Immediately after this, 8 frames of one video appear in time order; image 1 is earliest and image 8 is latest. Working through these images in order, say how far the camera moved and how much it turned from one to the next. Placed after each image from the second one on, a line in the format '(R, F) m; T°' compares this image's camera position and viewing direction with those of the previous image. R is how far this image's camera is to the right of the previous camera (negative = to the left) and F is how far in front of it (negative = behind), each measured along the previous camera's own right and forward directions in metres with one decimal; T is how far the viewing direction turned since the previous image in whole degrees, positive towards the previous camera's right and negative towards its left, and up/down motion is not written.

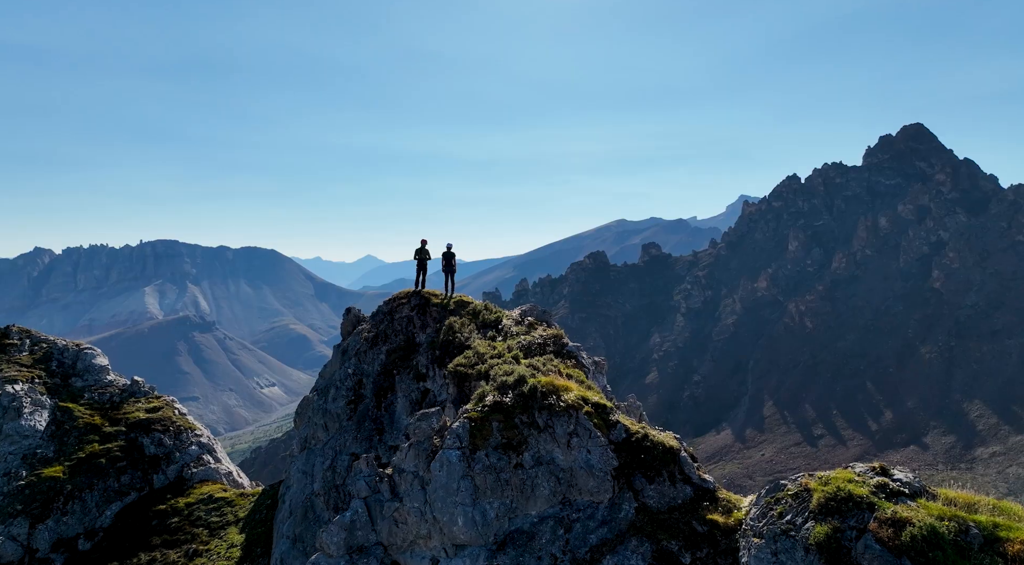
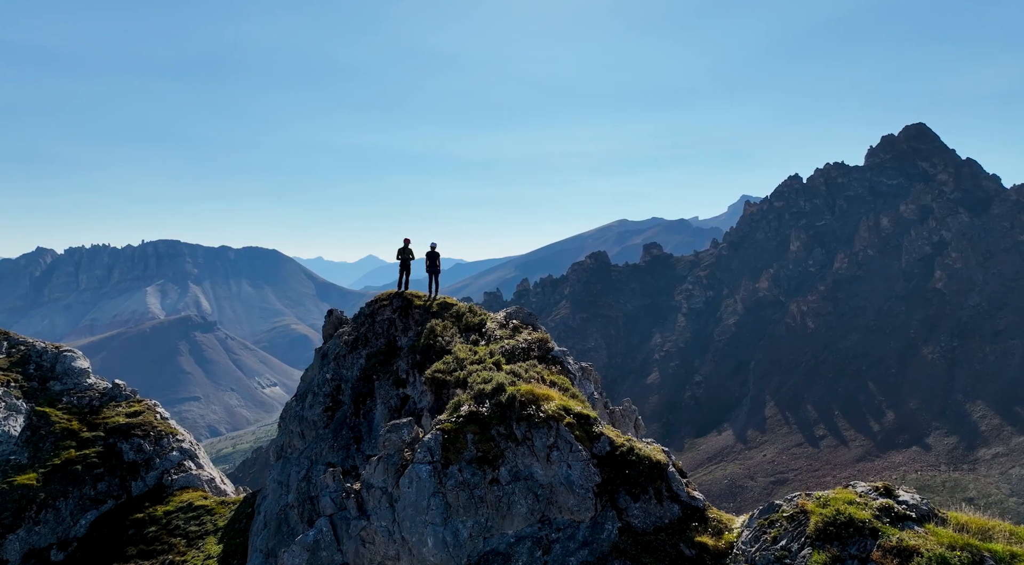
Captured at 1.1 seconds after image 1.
(+1.2, +2.7) m; 0°
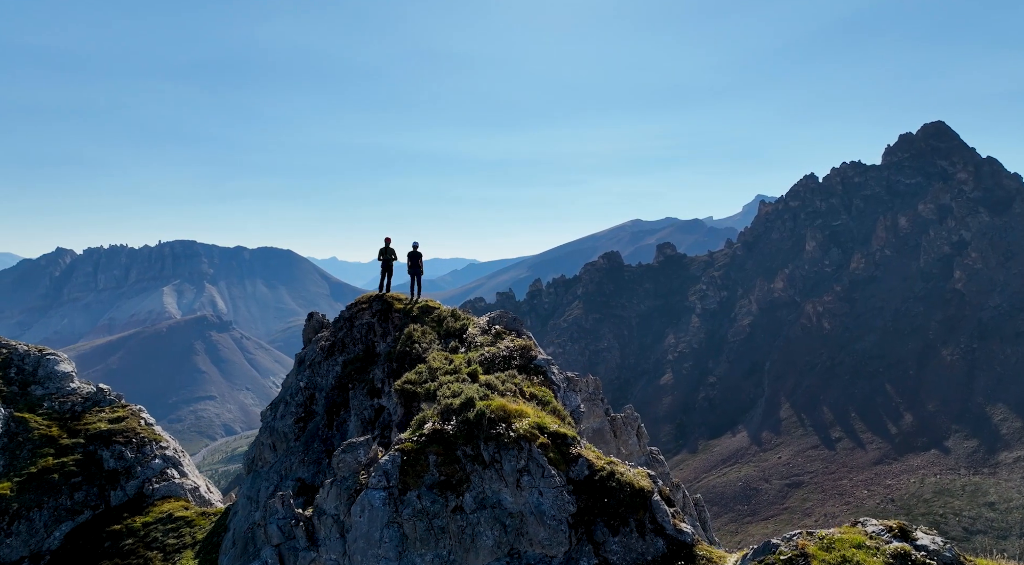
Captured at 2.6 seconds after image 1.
(+1.9, +3.9) m; -1°
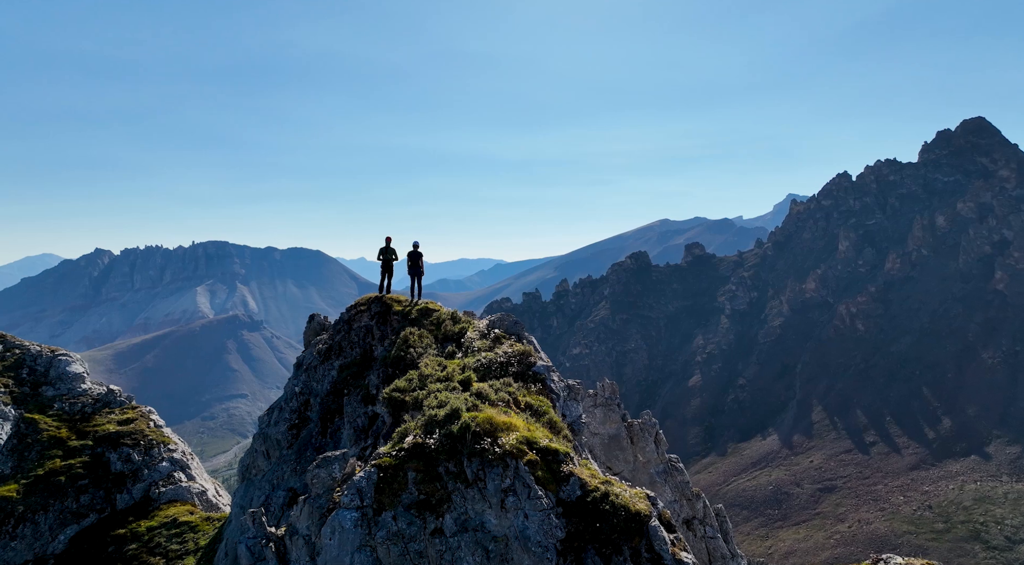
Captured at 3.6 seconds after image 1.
(+1.6, +2.7) m; -2°
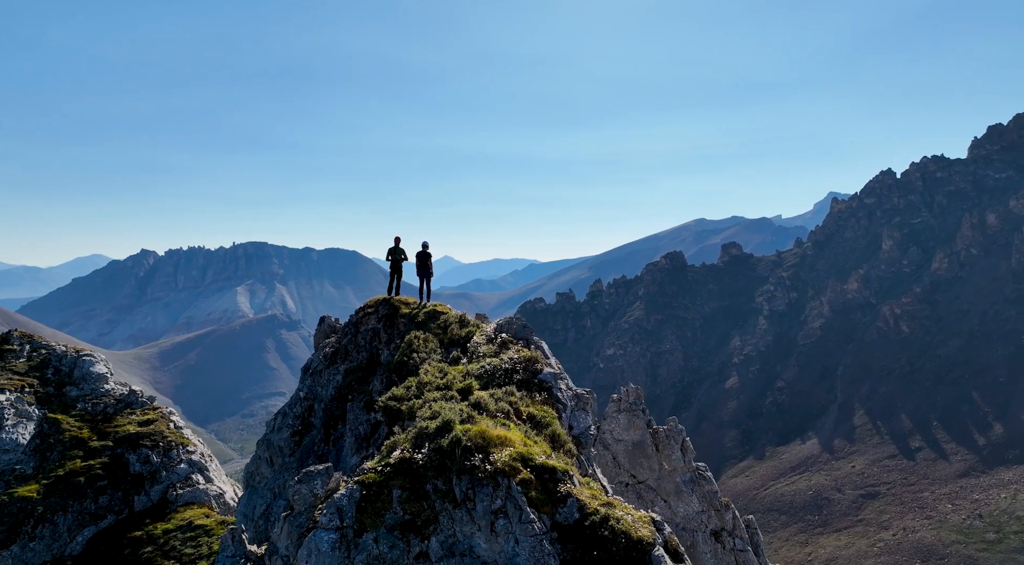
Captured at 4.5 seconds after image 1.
(+1.5, +2.4) m; -3°
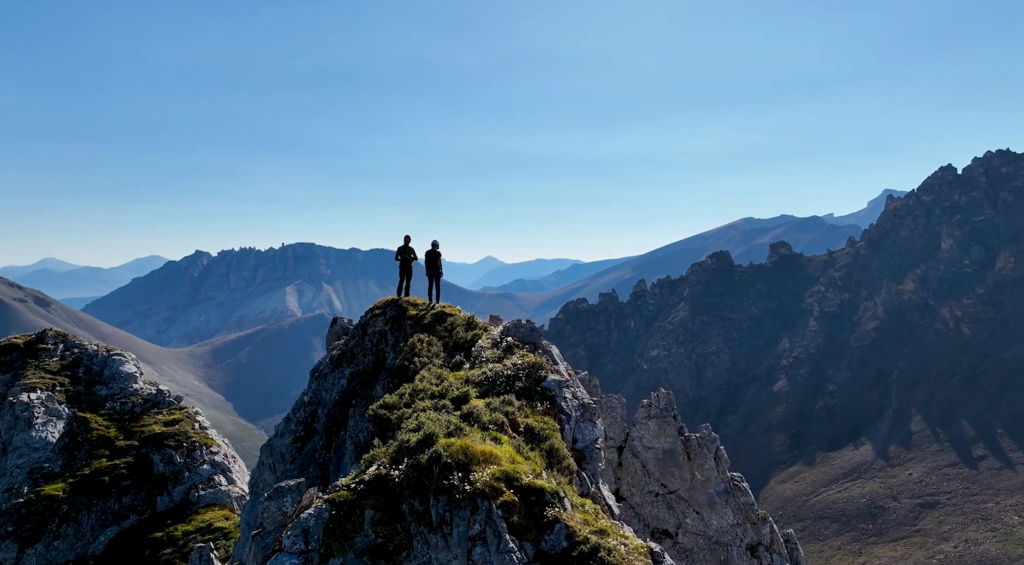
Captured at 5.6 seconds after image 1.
(+2.0, +2.8) m; -3°
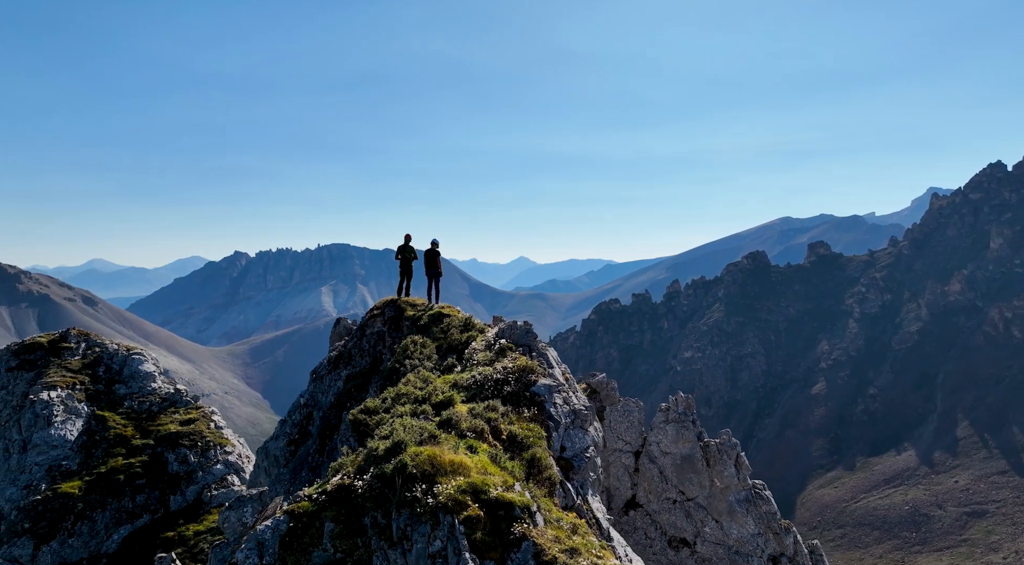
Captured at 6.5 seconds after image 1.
(+2.0, +1.7) m; -3°
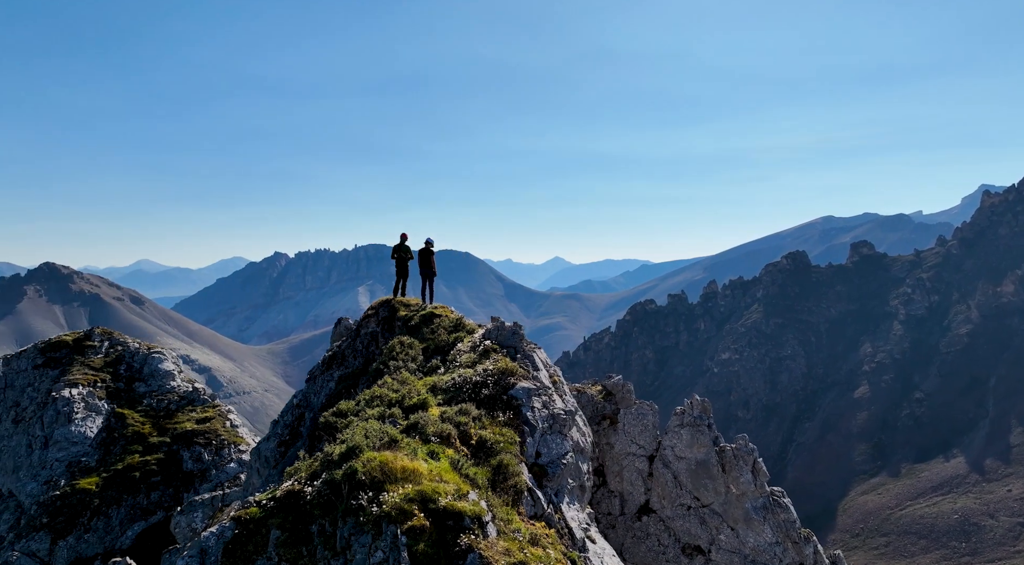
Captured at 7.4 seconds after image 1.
(+2.5, +1.2) m; -3°
